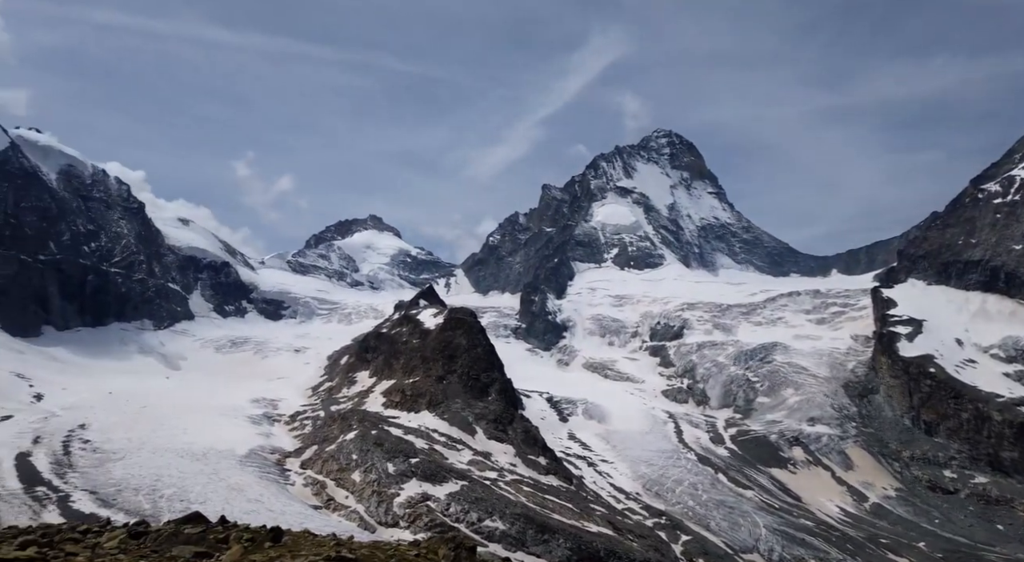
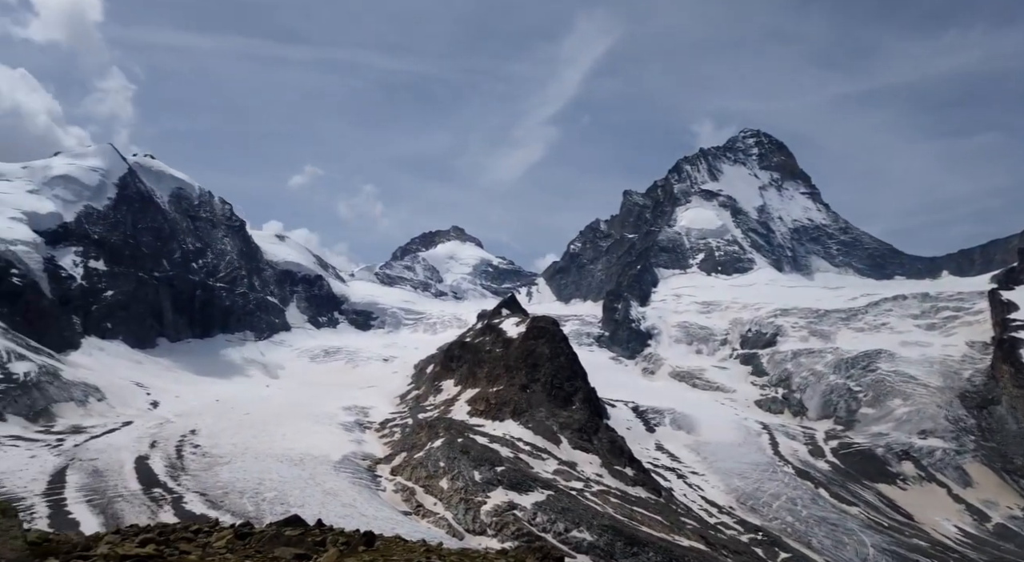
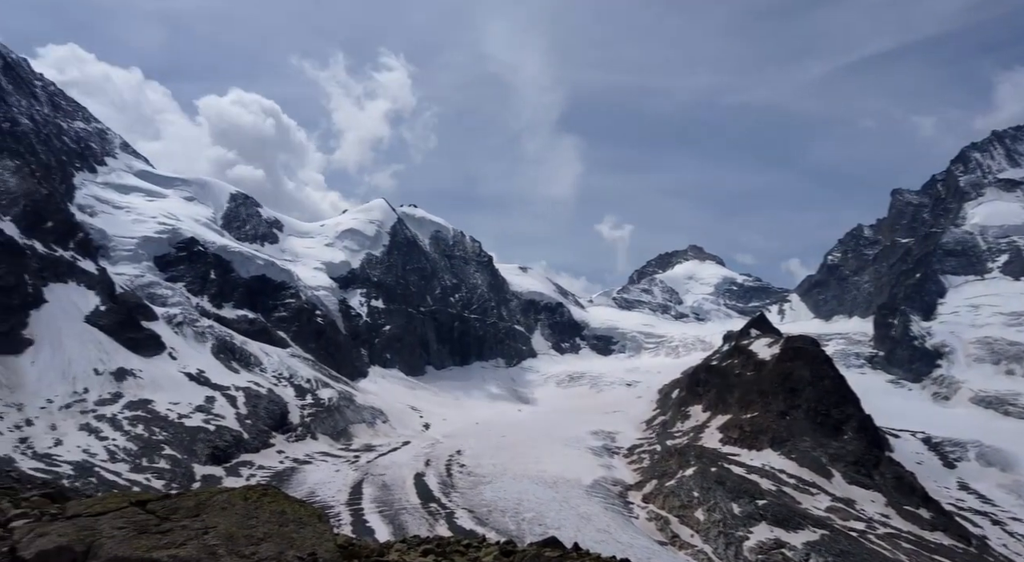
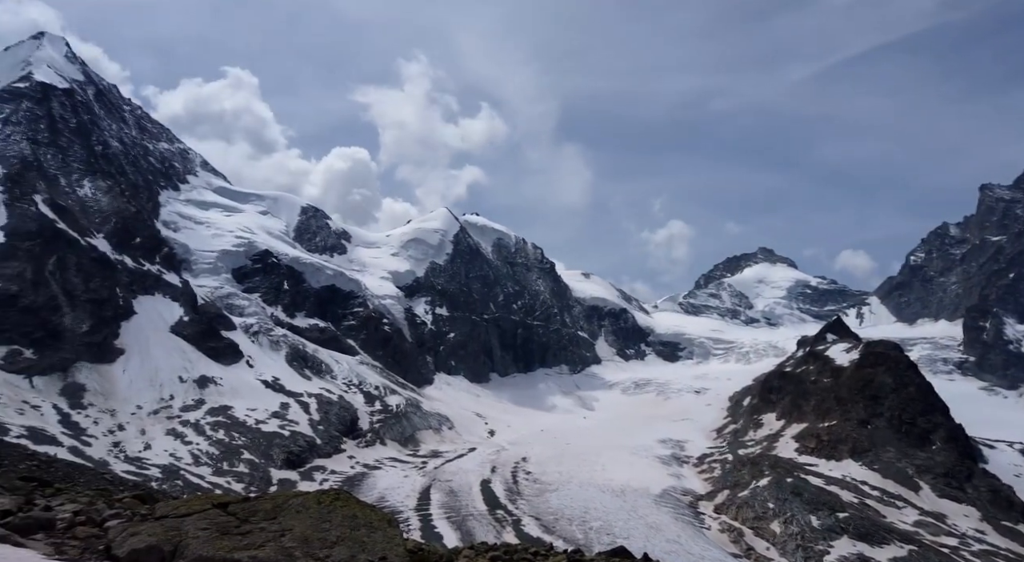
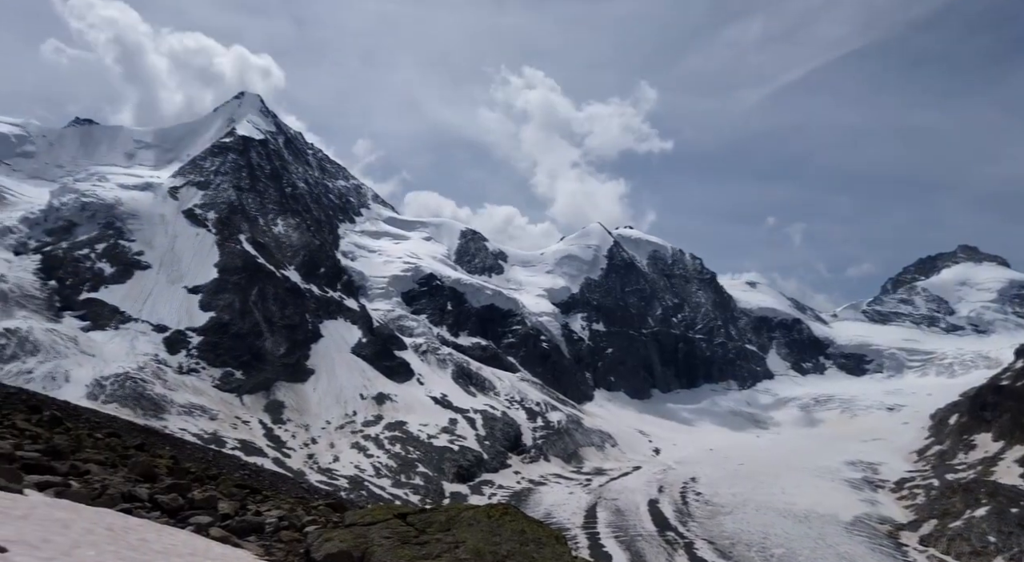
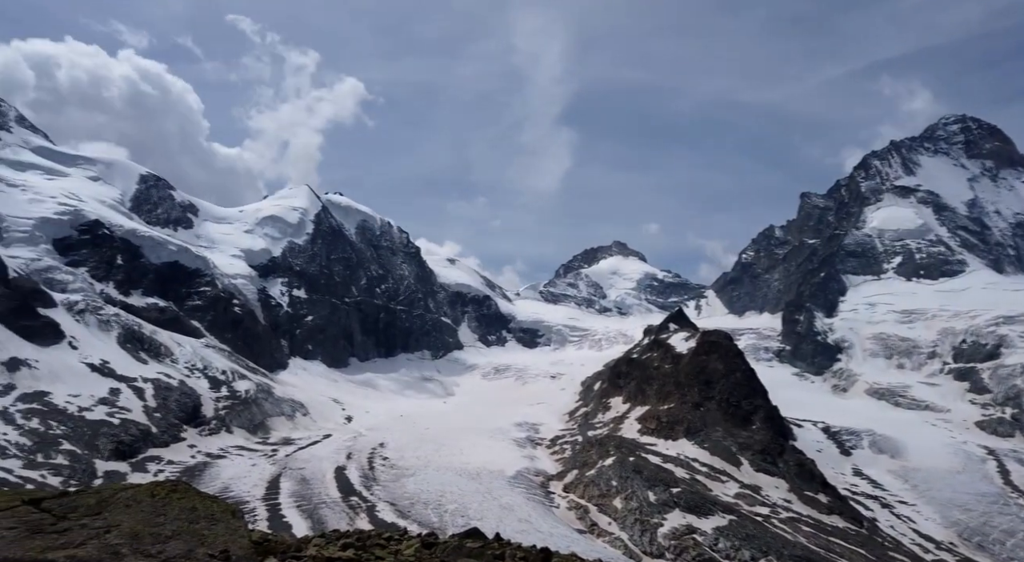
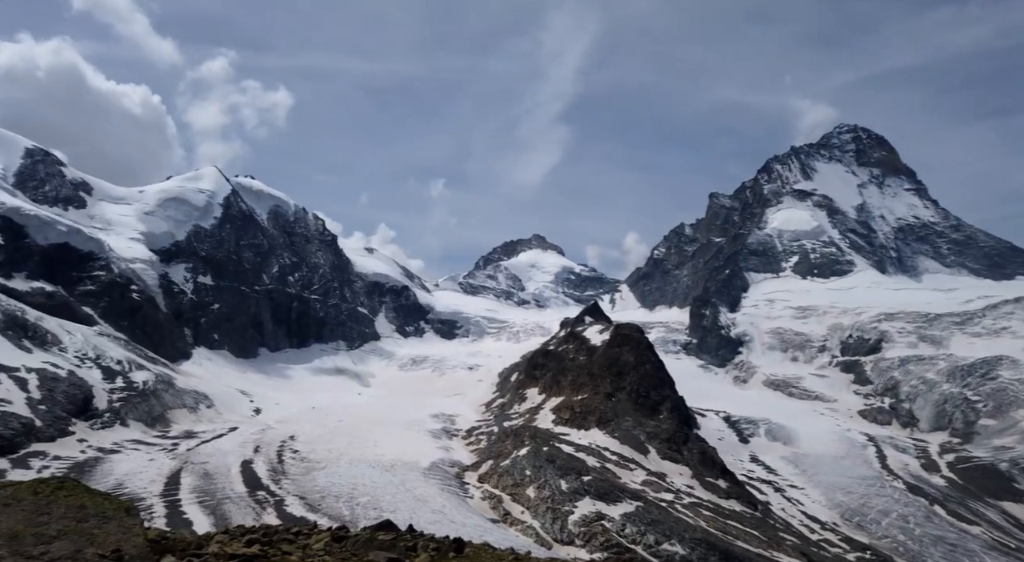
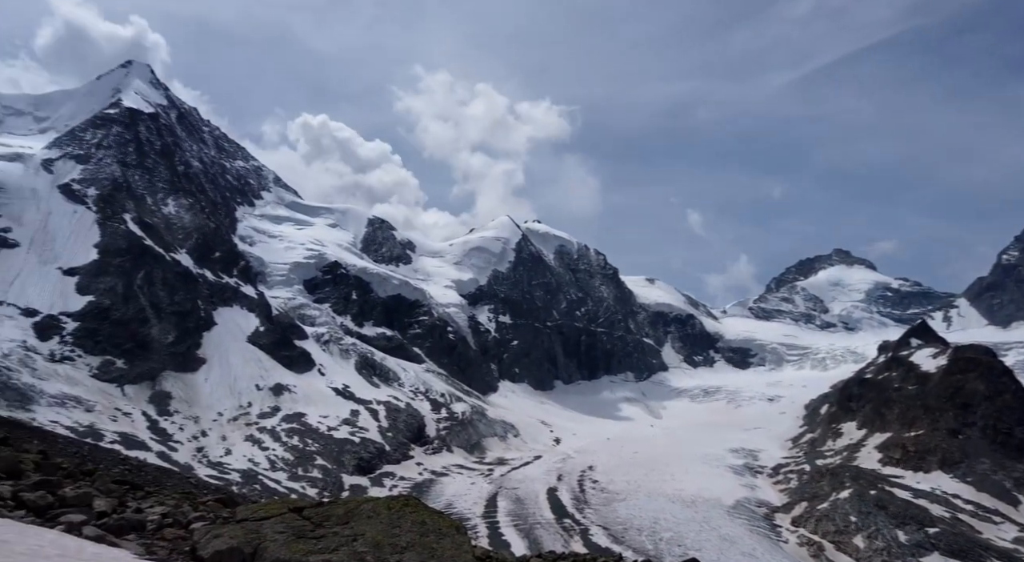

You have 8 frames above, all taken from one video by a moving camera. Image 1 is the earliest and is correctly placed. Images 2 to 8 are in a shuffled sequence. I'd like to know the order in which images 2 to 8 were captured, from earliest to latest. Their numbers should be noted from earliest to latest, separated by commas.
2, 7, 6, 3, 4, 8, 5
